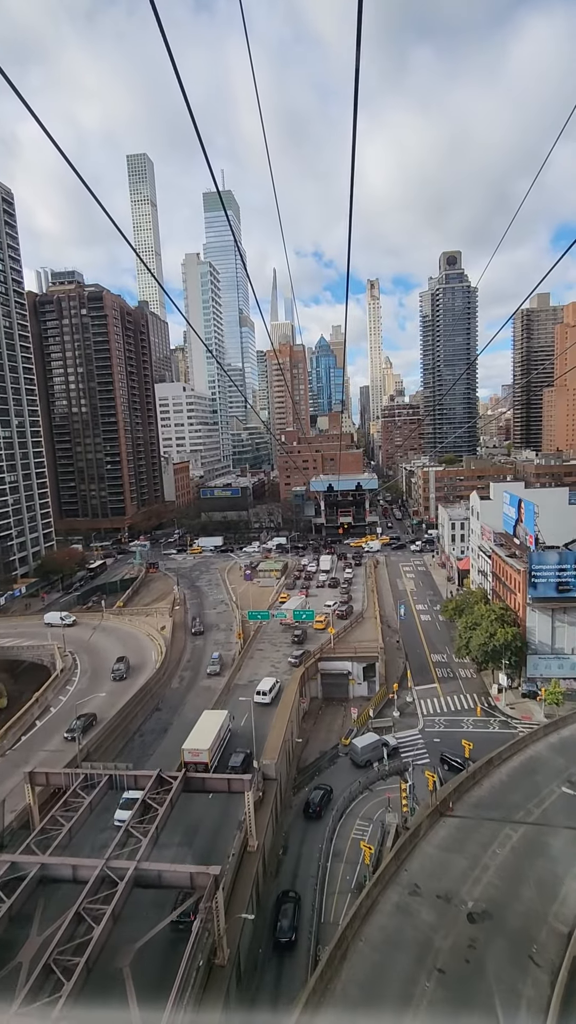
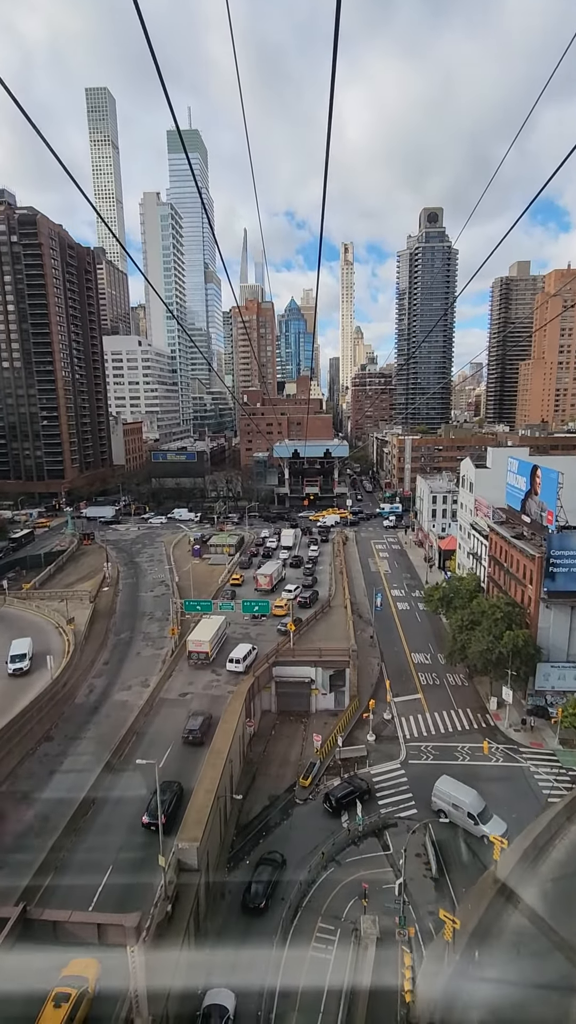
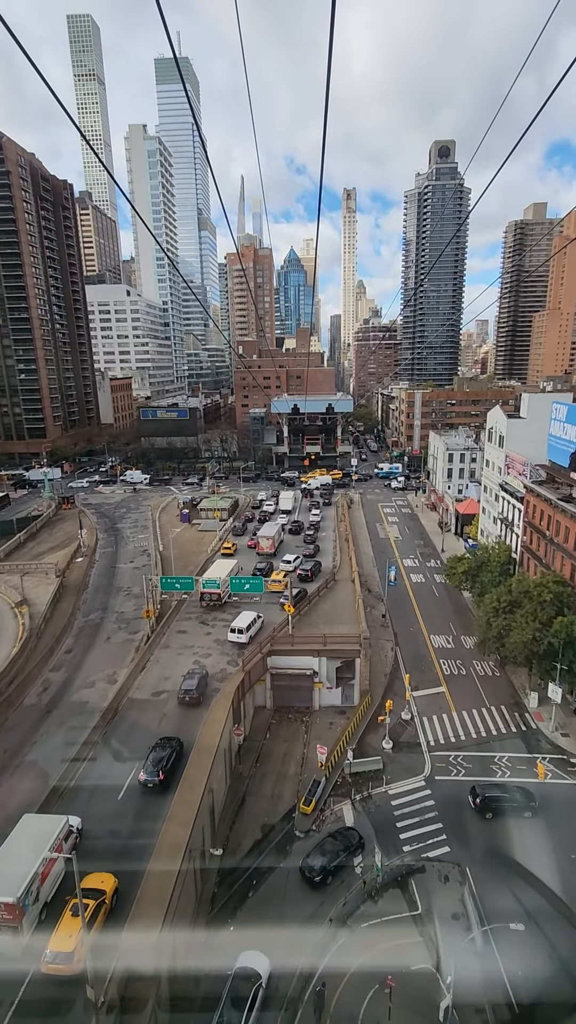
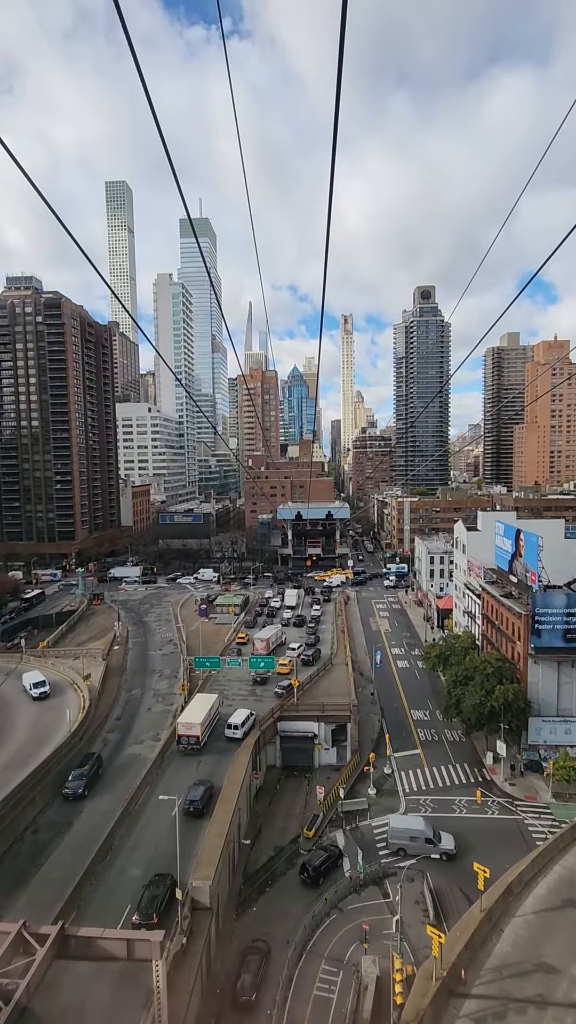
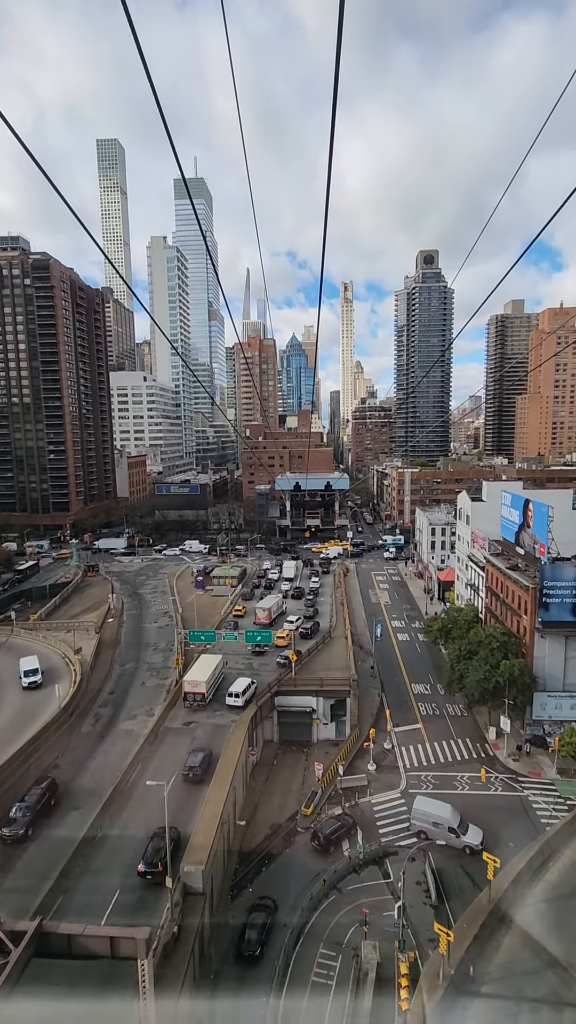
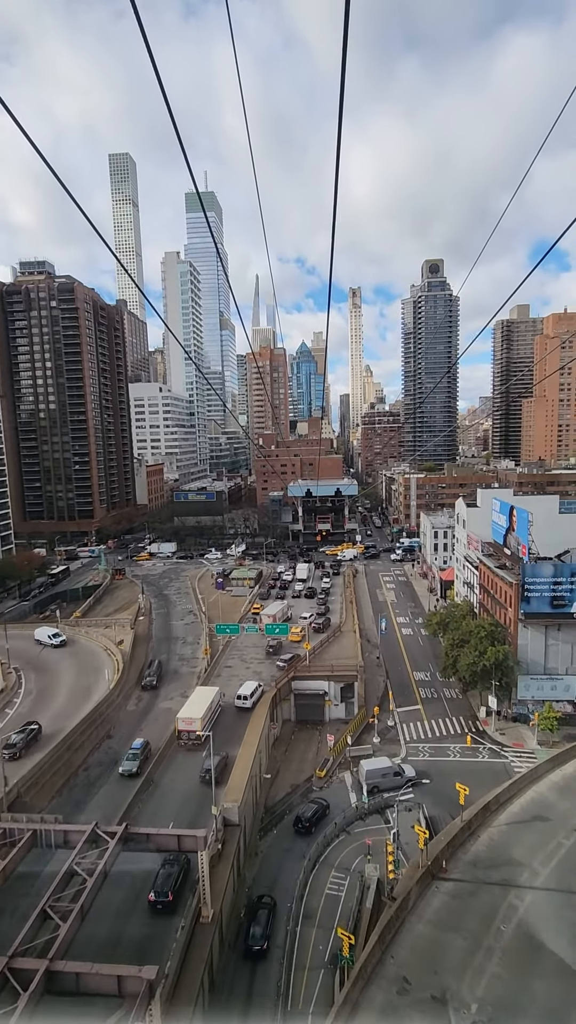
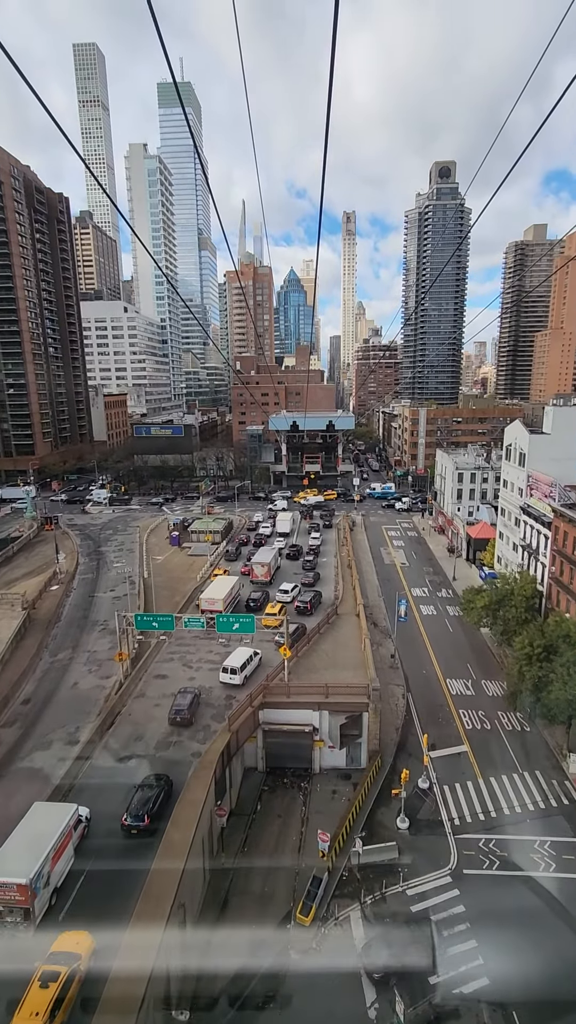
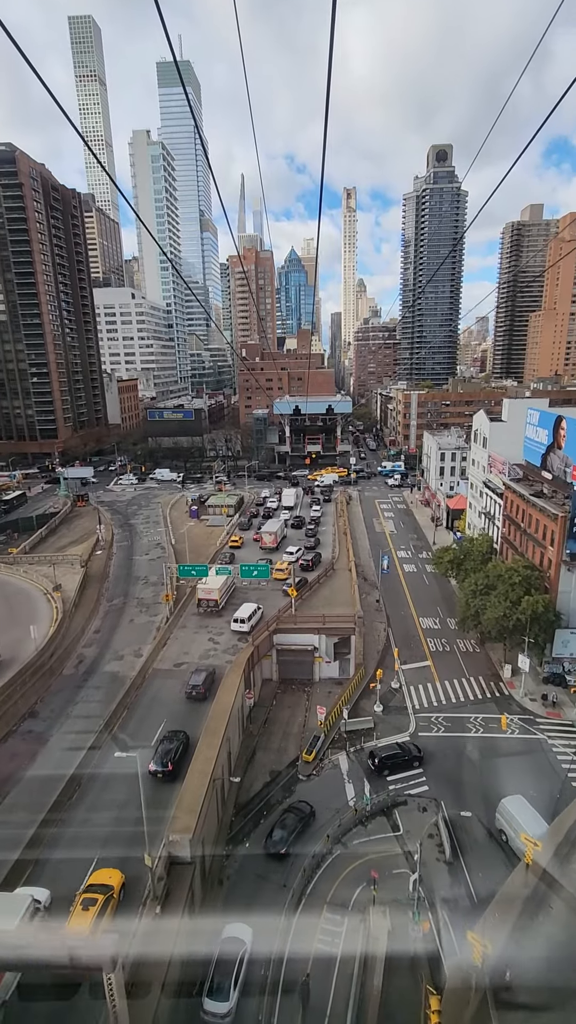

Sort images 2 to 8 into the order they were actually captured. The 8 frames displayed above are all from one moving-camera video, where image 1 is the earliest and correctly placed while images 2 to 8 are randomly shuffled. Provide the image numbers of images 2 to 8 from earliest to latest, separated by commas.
6, 4, 5, 2, 8, 3, 7
